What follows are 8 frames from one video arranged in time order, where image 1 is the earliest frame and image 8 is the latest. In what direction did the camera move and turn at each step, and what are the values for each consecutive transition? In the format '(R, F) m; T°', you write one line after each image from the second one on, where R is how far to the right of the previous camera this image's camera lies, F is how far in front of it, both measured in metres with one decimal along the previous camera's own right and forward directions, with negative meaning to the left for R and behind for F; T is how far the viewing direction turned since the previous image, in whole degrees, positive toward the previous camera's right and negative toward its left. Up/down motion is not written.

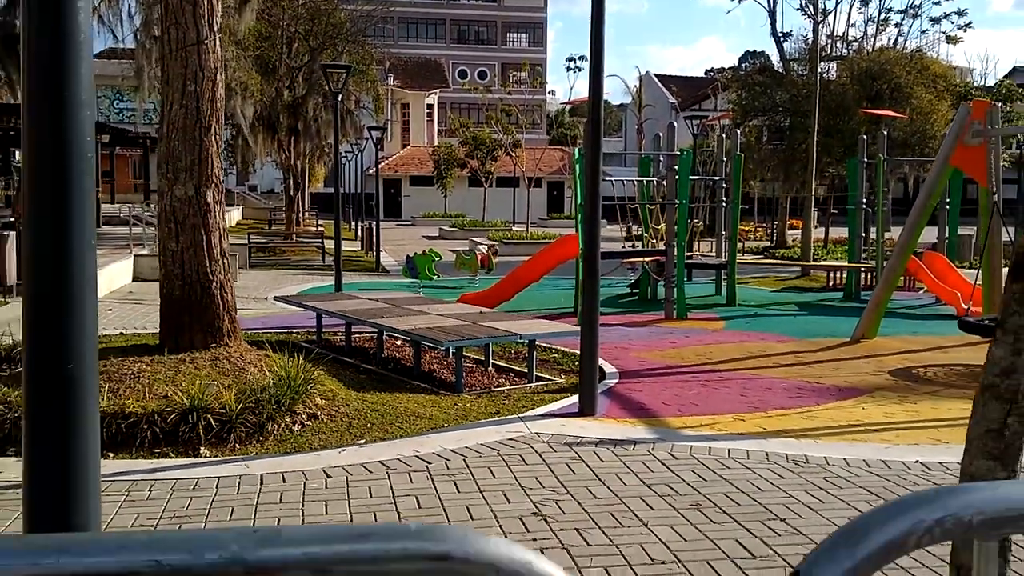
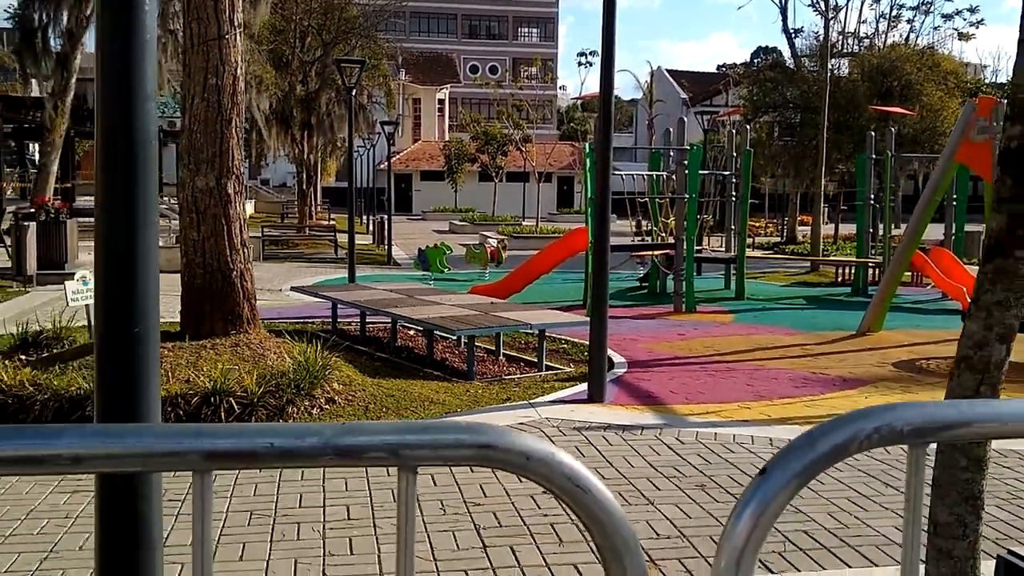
(0.0, -0.2) m; -1°
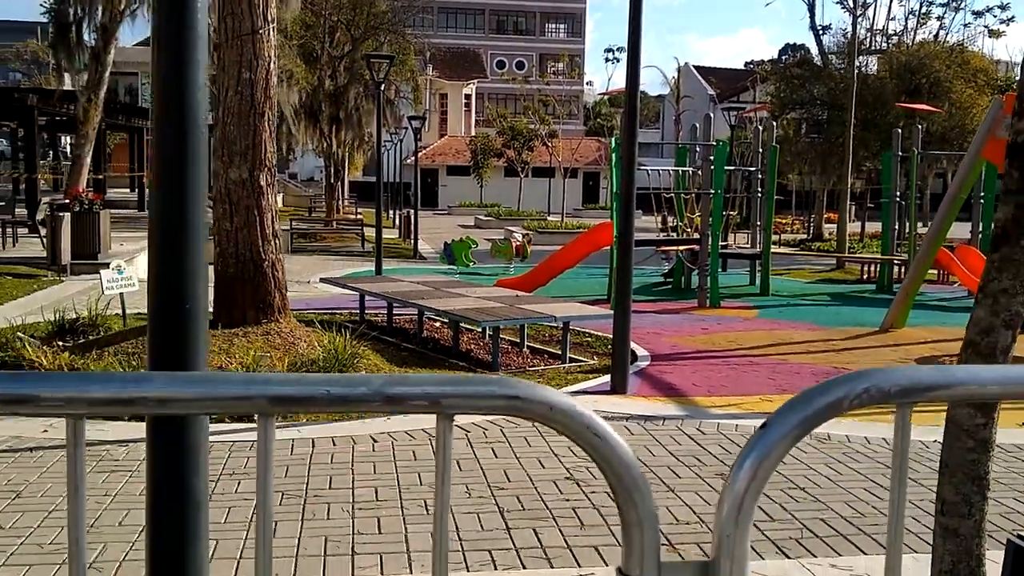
(0.0, -0.1) m; -1°
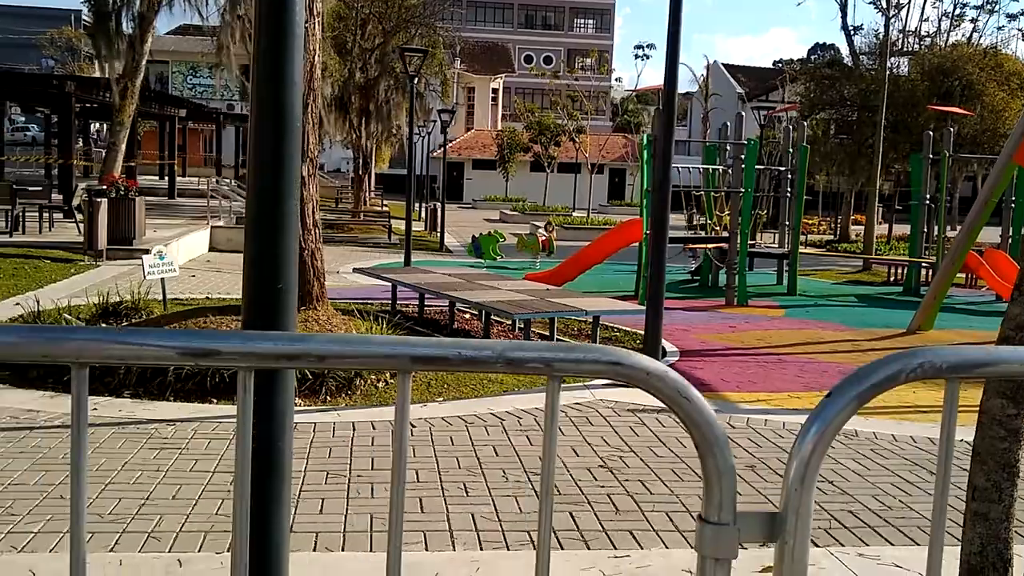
(-0.1, -0.2) m; -1°
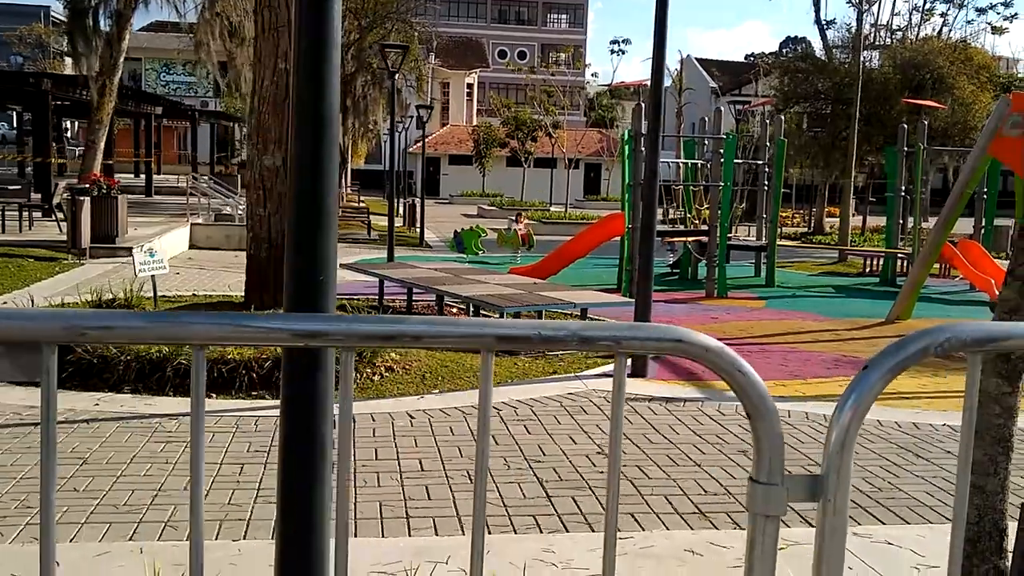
(-0.1, -0.1) m; +1°
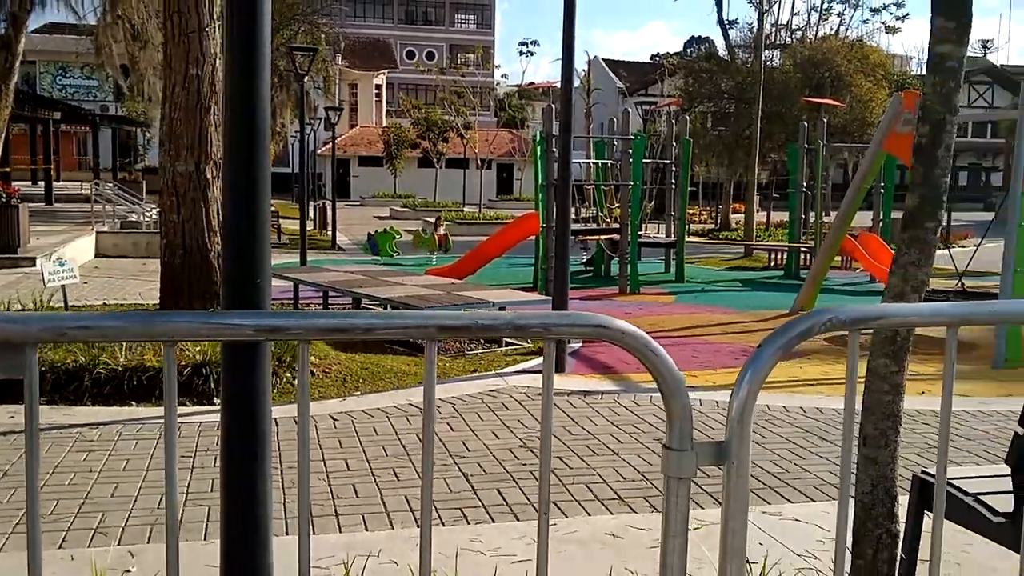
(0.0, -0.2) m; +5°
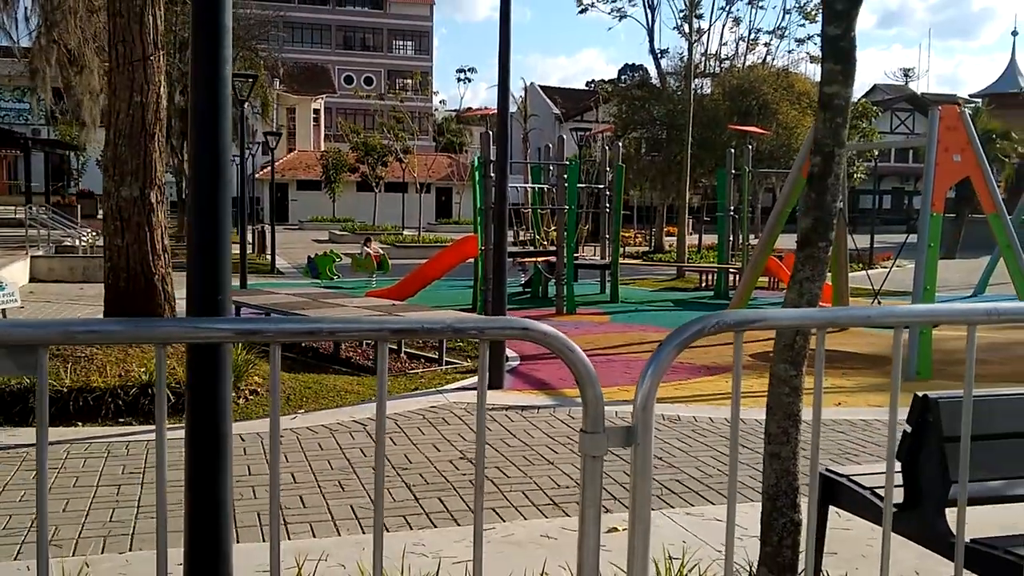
(0.0, -0.3) m; +3°
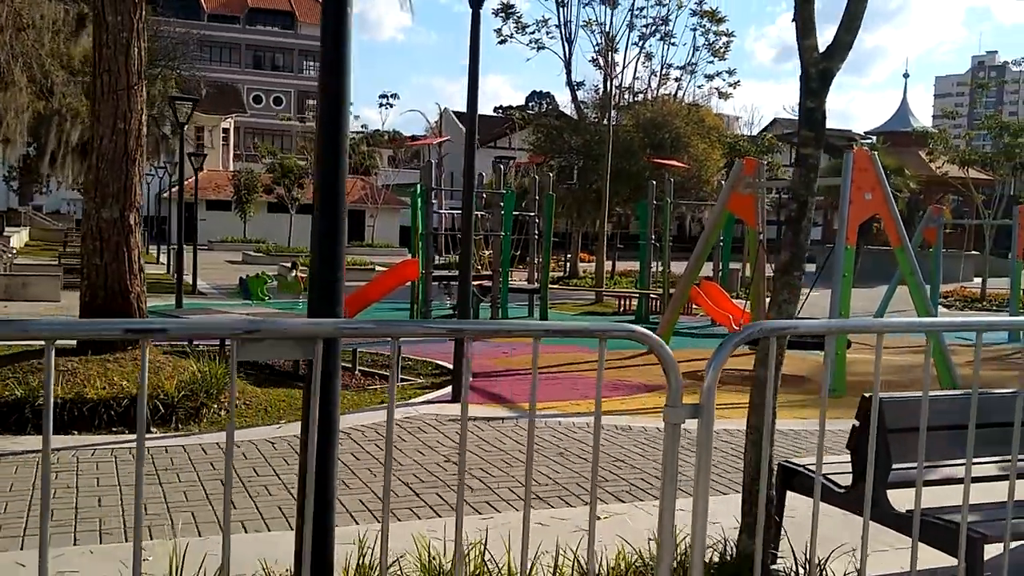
(-0.5, -0.7) m; +5°
